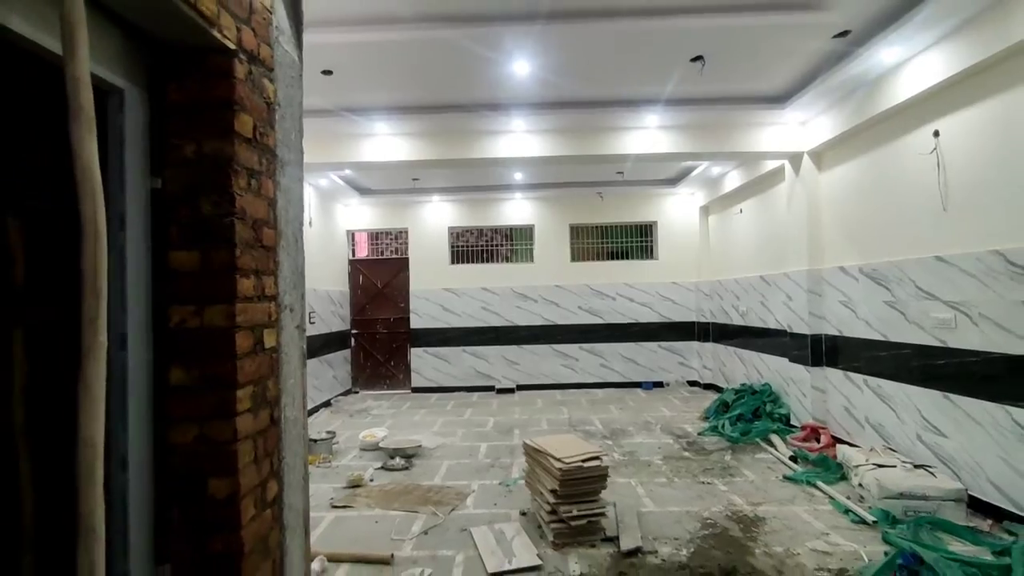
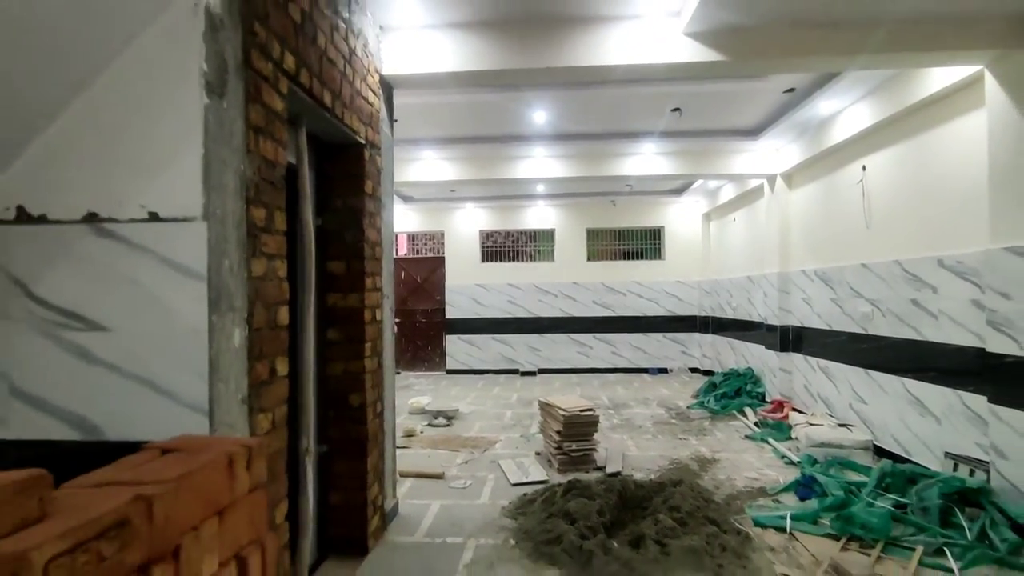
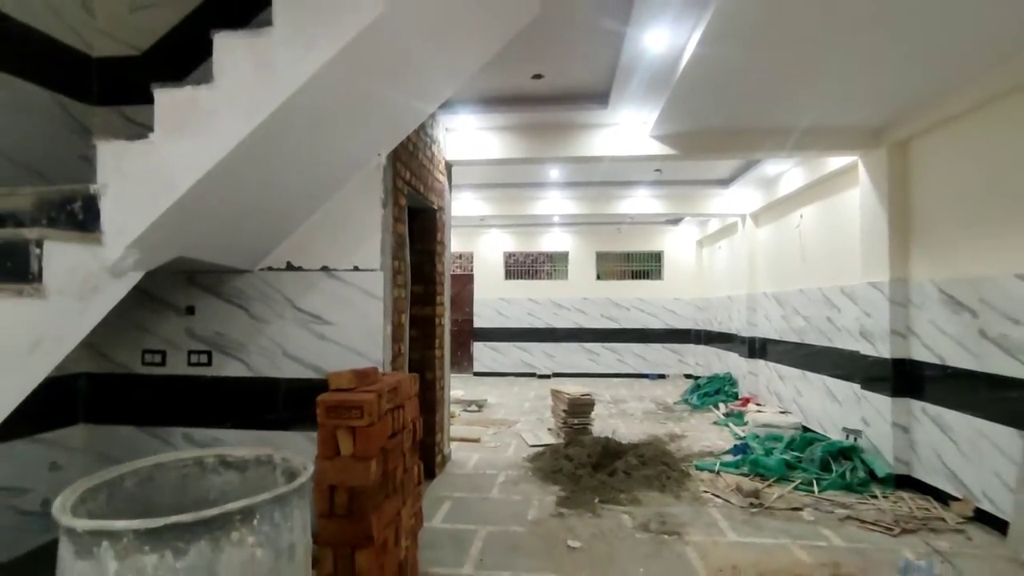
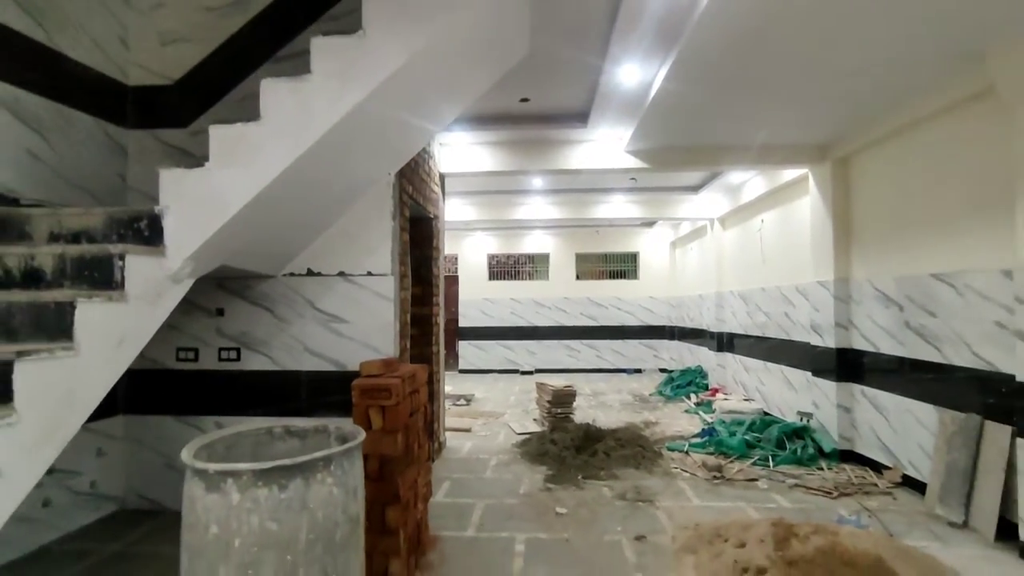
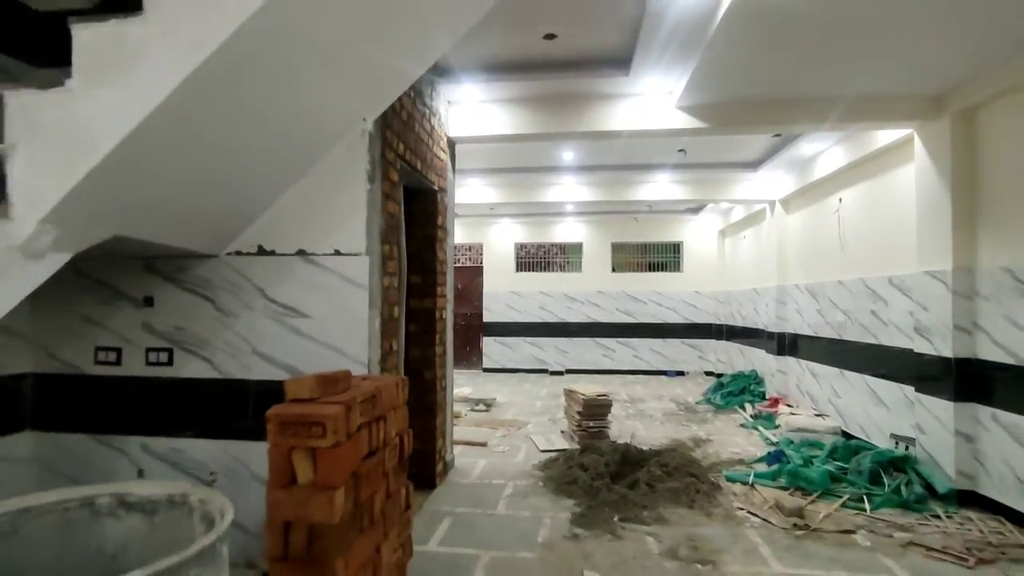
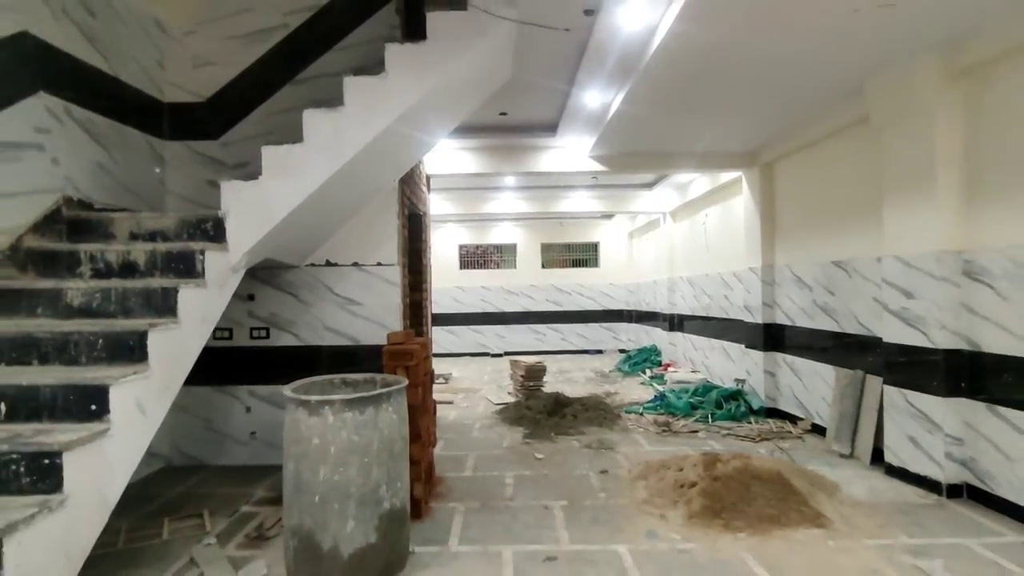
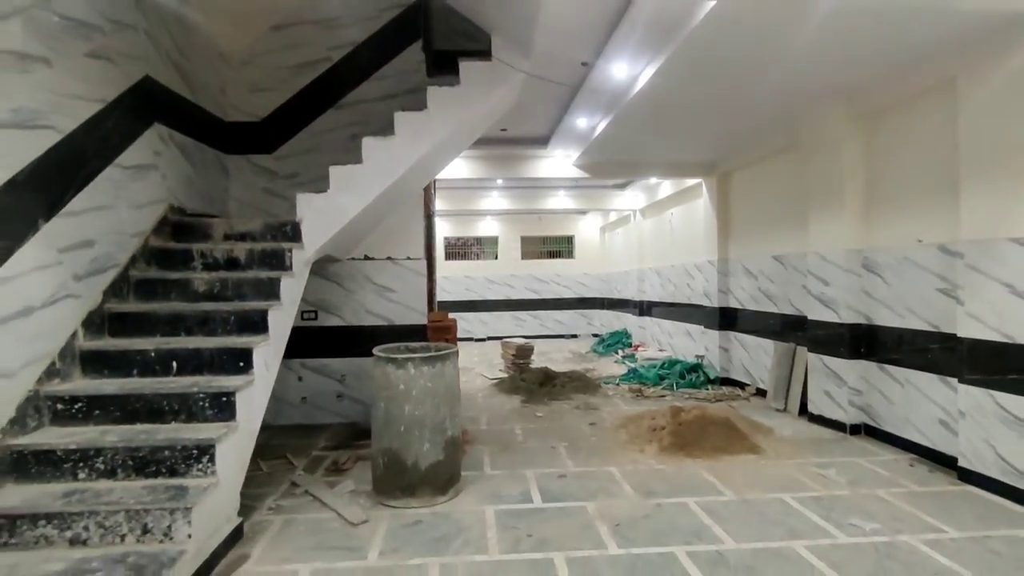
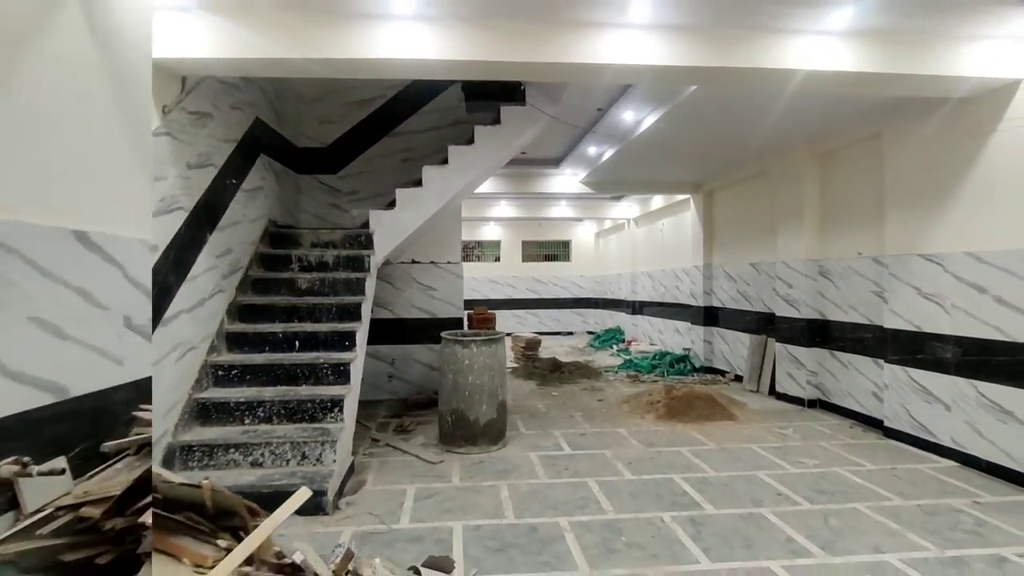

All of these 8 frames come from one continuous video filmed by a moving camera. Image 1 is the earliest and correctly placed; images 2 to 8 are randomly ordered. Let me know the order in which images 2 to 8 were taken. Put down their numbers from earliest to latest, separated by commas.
2, 5, 3, 4, 6, 7, 8
